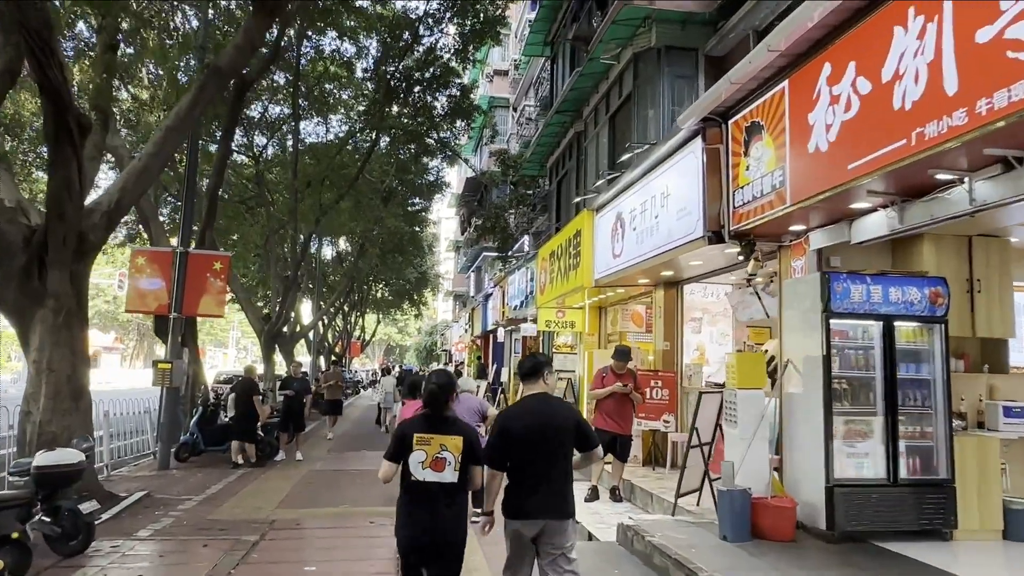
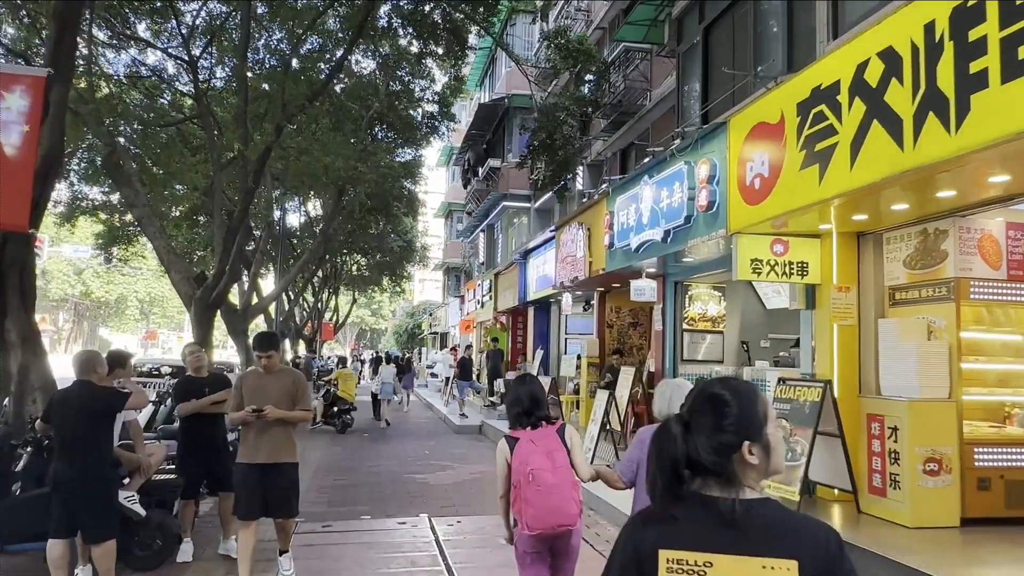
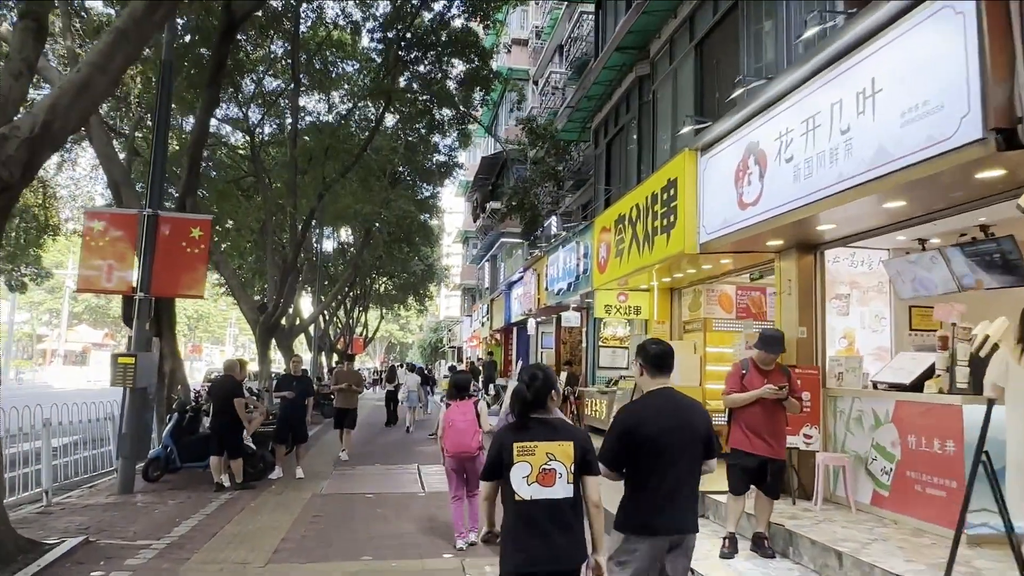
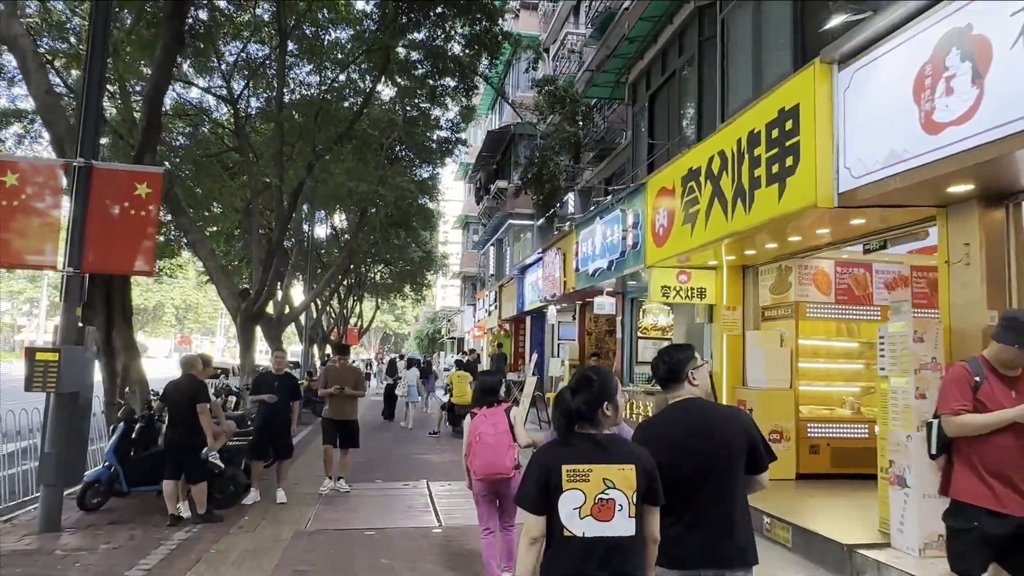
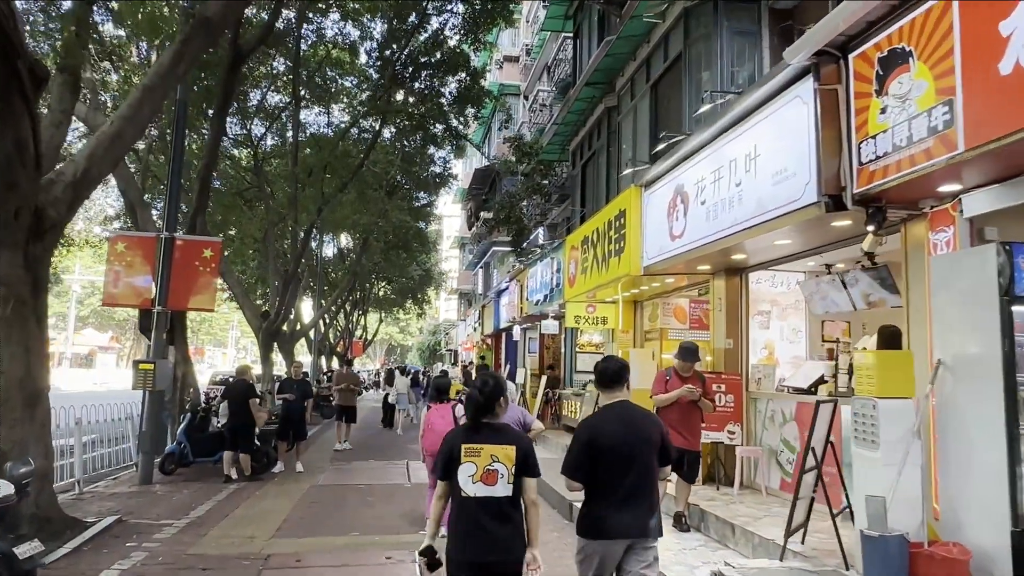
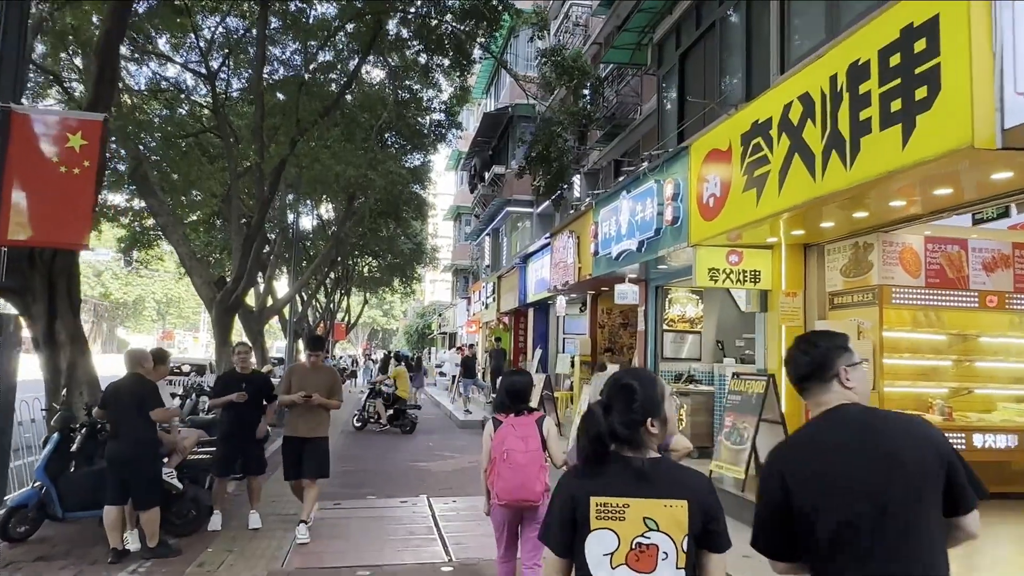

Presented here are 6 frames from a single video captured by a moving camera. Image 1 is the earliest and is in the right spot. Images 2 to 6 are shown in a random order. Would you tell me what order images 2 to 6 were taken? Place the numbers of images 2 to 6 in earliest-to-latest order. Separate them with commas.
5, 3, 4, 6, 2
